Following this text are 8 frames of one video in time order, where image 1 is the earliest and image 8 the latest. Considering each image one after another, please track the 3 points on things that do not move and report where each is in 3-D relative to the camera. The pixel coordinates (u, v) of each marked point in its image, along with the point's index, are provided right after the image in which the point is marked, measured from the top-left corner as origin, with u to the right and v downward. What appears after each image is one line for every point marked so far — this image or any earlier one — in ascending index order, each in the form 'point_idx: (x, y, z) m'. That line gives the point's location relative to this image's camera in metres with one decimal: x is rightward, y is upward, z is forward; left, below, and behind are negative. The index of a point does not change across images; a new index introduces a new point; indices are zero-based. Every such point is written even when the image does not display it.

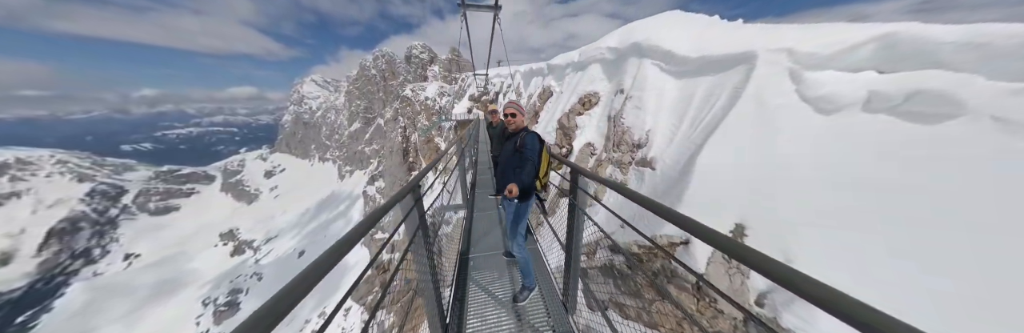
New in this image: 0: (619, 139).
0: (+8.9, +2.3, +15.3) m
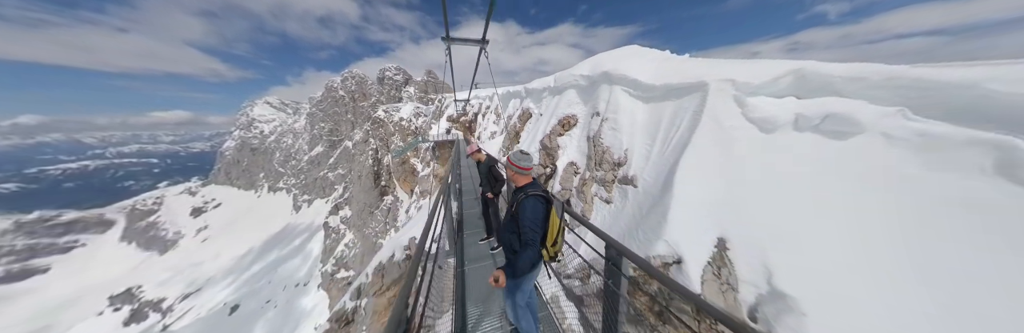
0: (+7.6, +0.7, +15.9) m
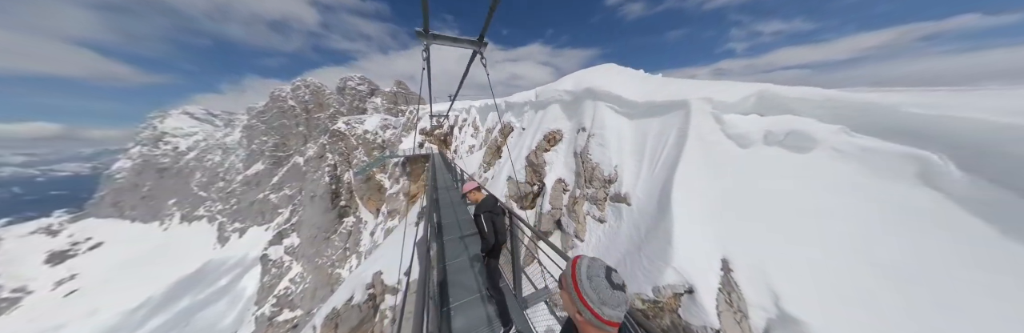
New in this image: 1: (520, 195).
0: (+6.4, -0.7, +15.2) m
1: (+0.8, -3.0, +18.5) m
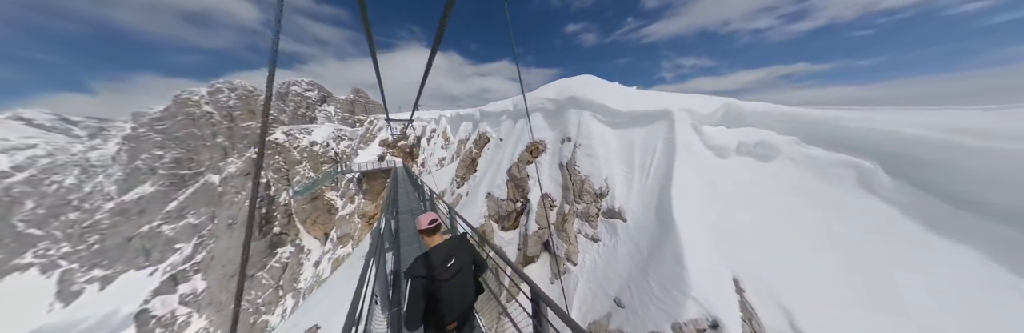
0: (+5.1, -1.7, +13.9) m
1: (-0.9, -4.2, +16.2) m
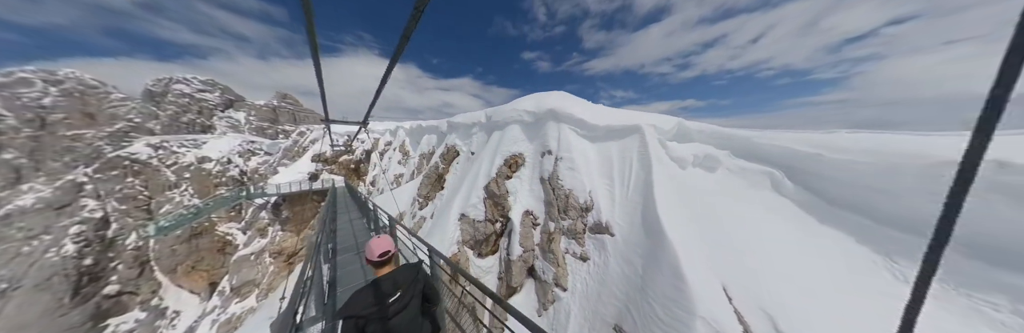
0: (+3.7, -2.7, +13.1) m
1: (-2.6, -5.5, +13.9) m
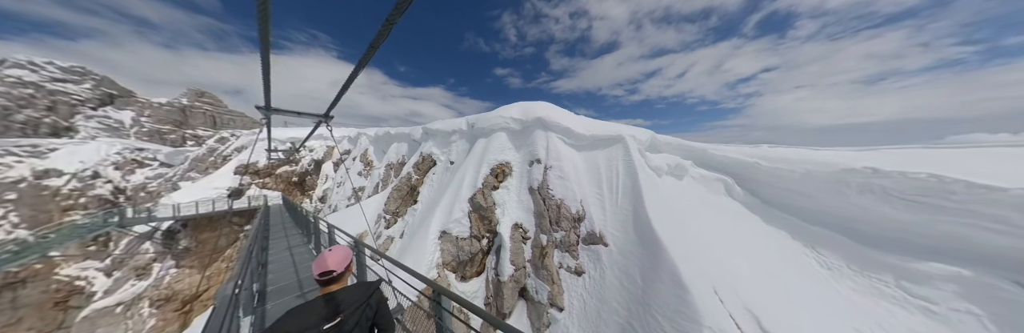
0: (+2.9, -3.3, +12.5) m
1: (-3.3, -6.1, +12.1) m
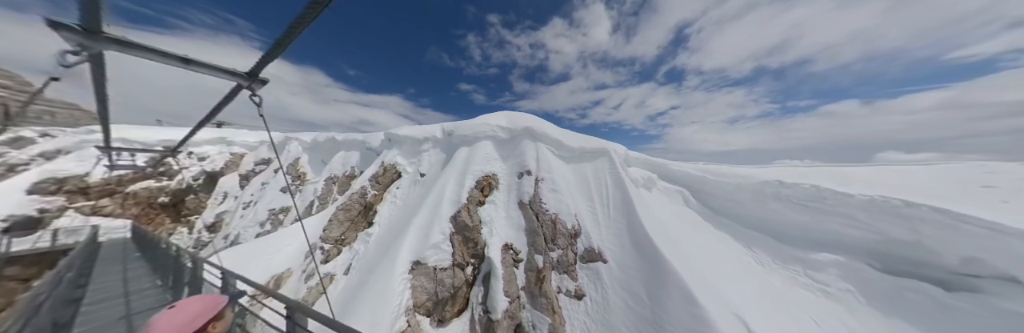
0: (+2.4, -4.0, +11.4) m
1: (-3.7, -6.7, +9.4) m
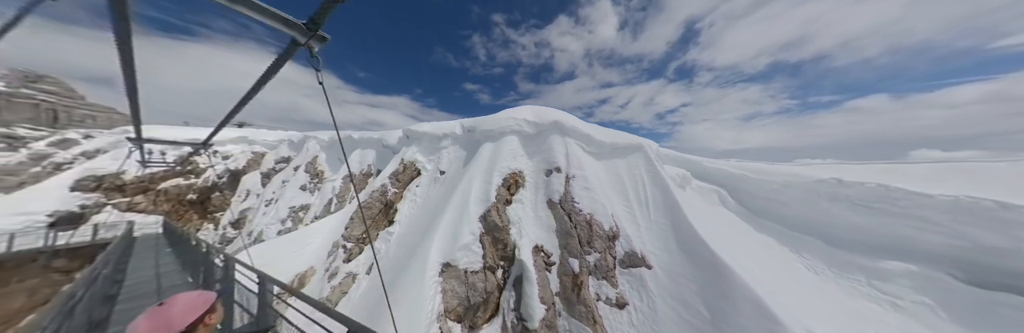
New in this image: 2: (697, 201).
0: (+4.2, -3.7, +10.5) m
1: (-1.9, -6.4, +8.7) m
2: (+15.4, -2.9, +15.3) m
